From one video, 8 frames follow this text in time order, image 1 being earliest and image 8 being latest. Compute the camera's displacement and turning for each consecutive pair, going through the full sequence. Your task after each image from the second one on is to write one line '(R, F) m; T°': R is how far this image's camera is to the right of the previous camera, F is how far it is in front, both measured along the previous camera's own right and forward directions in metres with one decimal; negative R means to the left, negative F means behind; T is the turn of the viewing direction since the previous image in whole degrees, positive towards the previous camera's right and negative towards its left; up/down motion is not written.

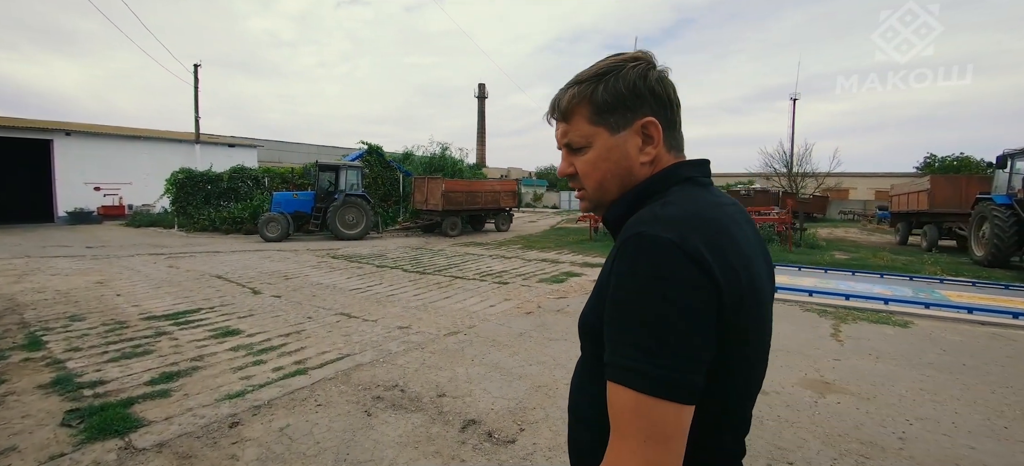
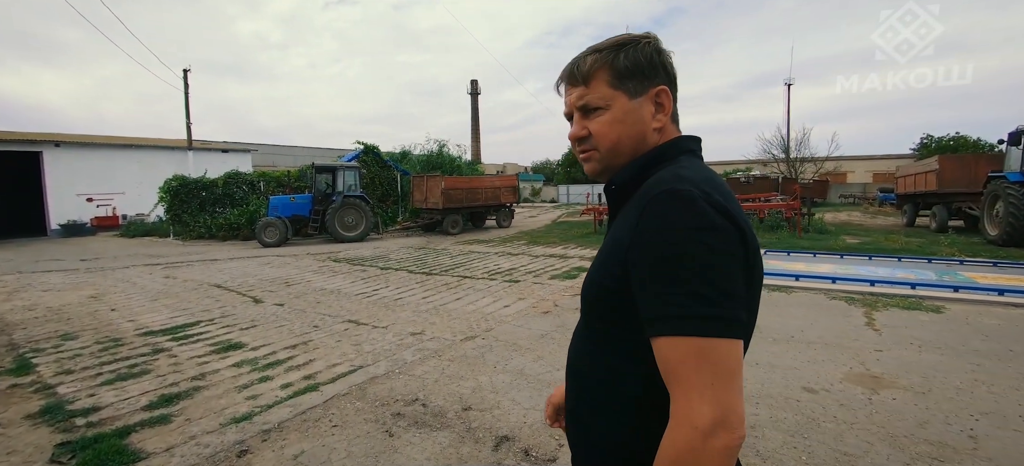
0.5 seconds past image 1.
(-0.2, +0.3) m; 0°
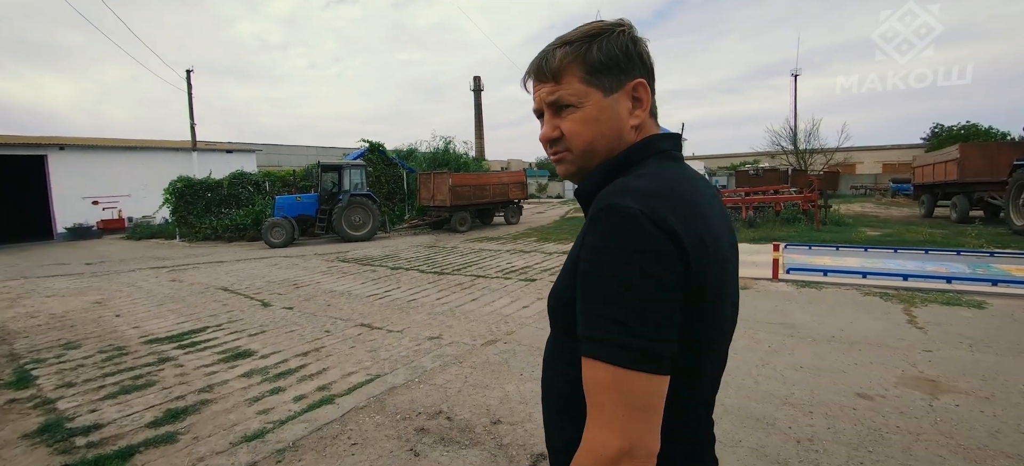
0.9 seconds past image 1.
(-0.2, +0.2) m; -1°
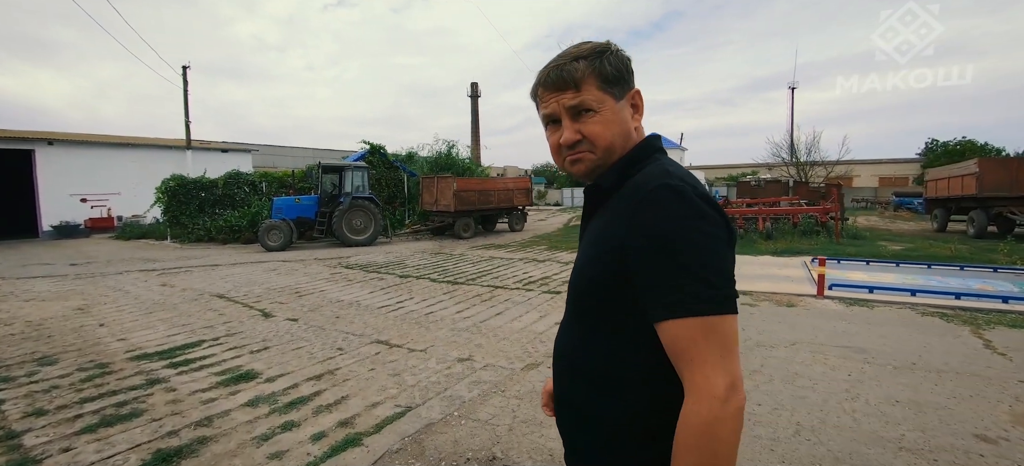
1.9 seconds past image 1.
(-0.4, +0.5) m; +1°
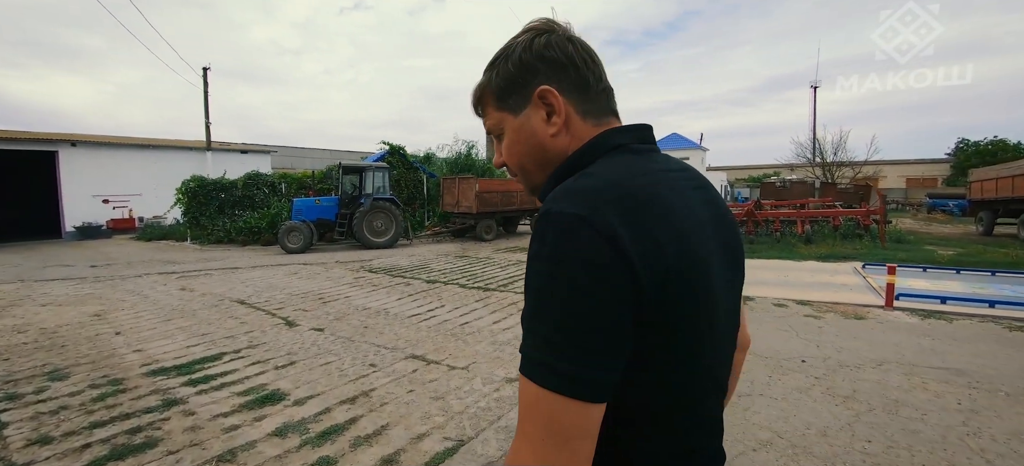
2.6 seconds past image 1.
(-0.3, +0.4) m; -2°
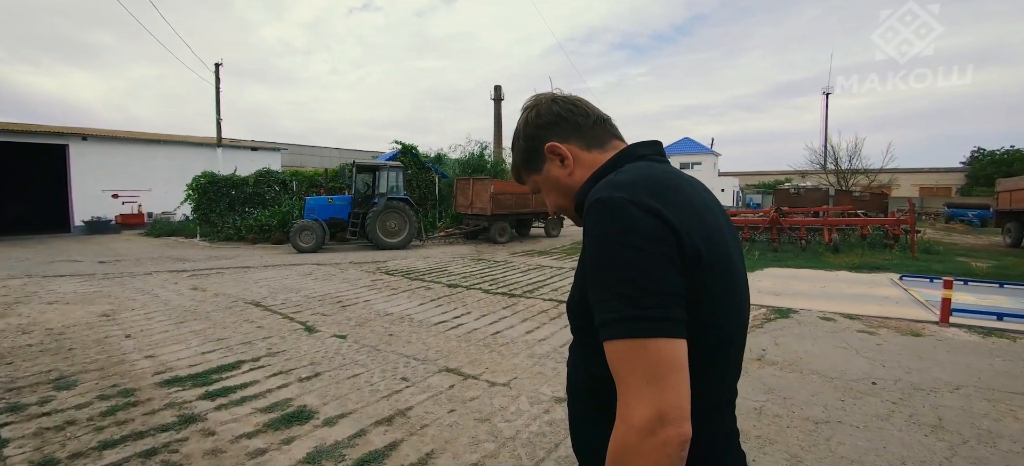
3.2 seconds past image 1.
(-0.3, +0.3) m; -1°
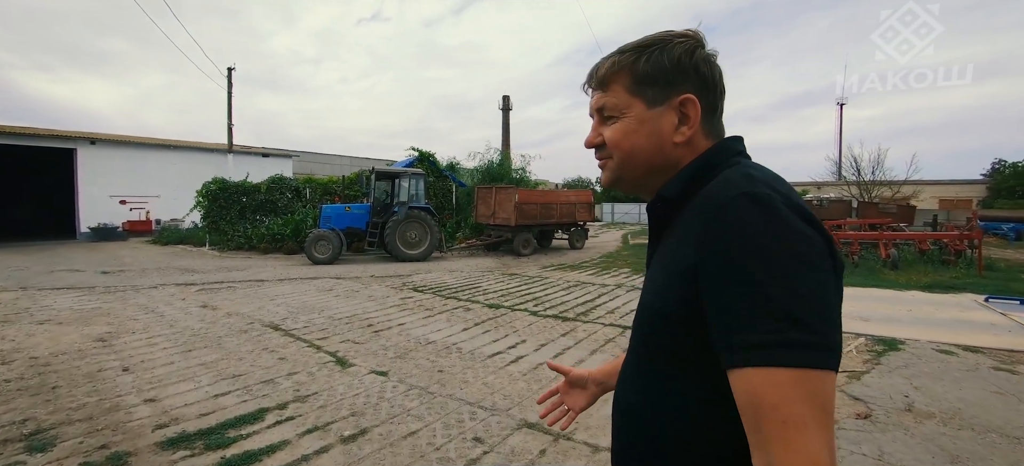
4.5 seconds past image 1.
(-0.6, +0.7) m; -1°
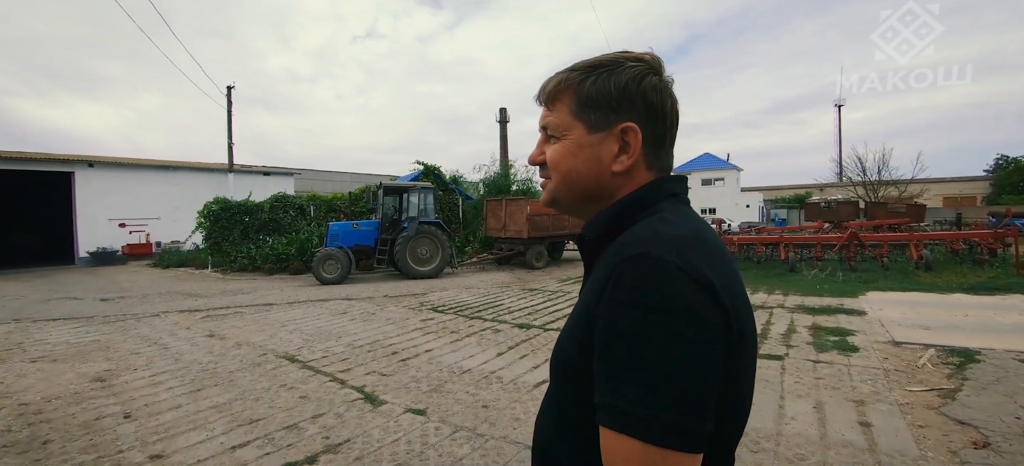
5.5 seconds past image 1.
(-0.4, +0.4) m; 0°
